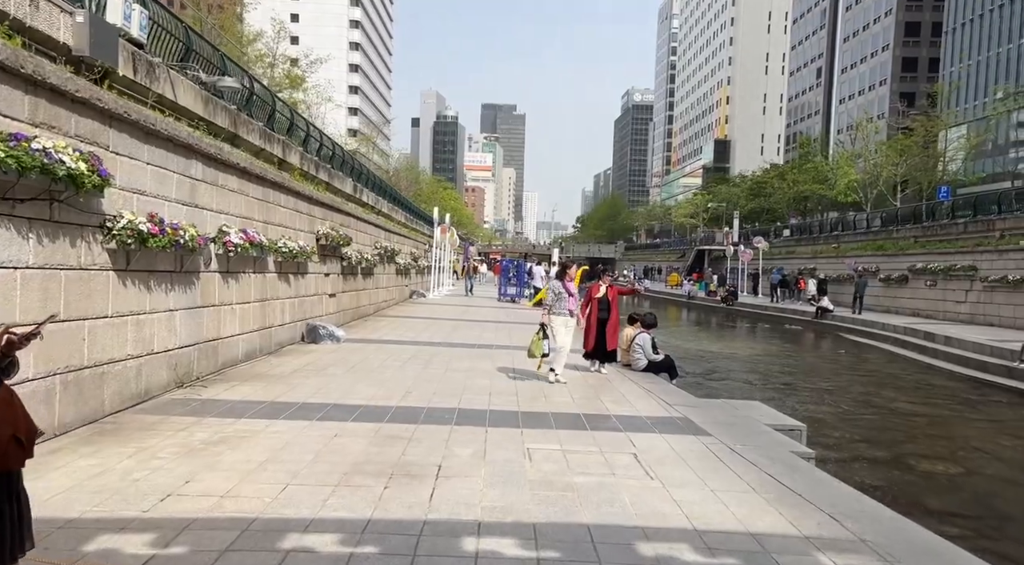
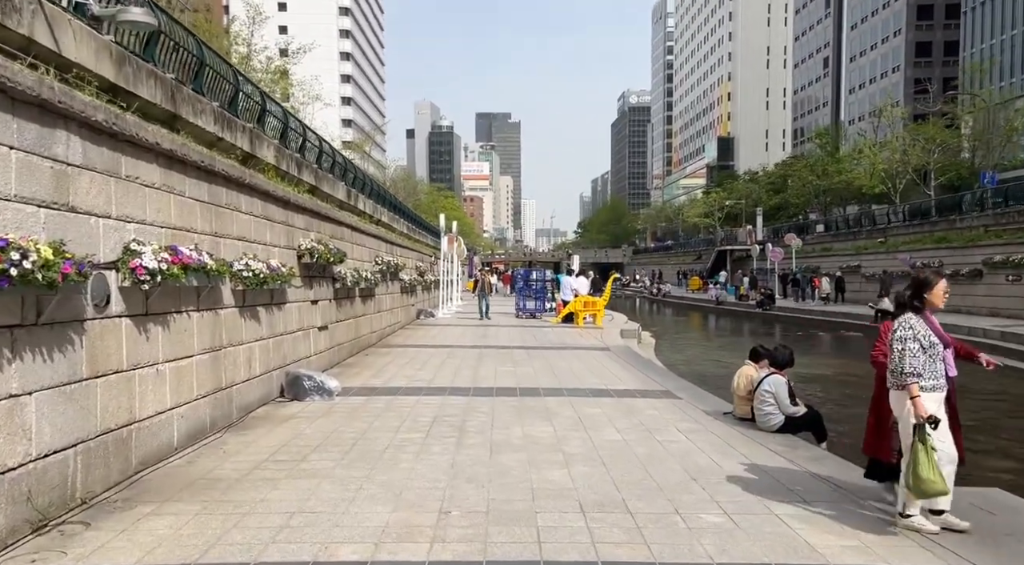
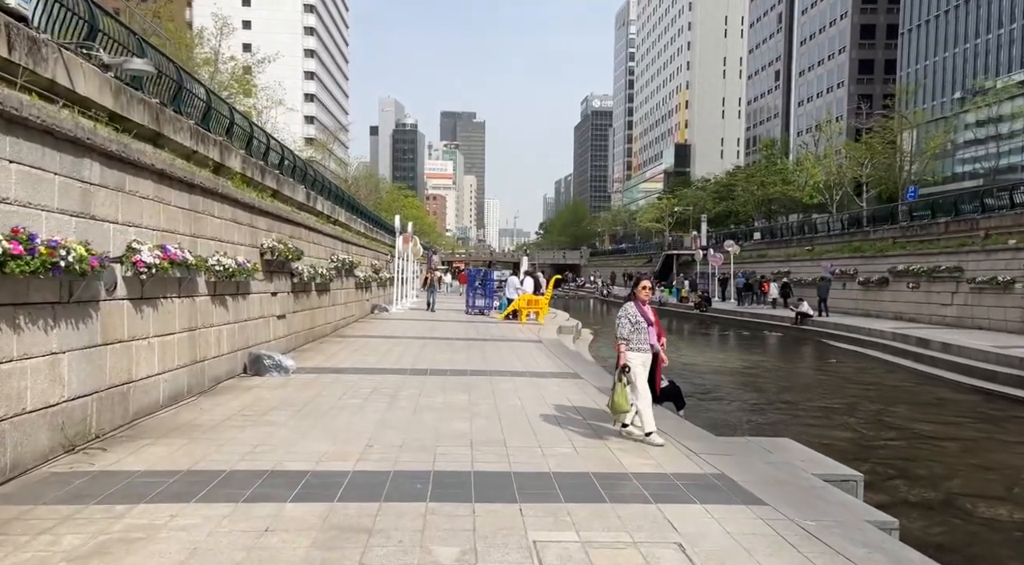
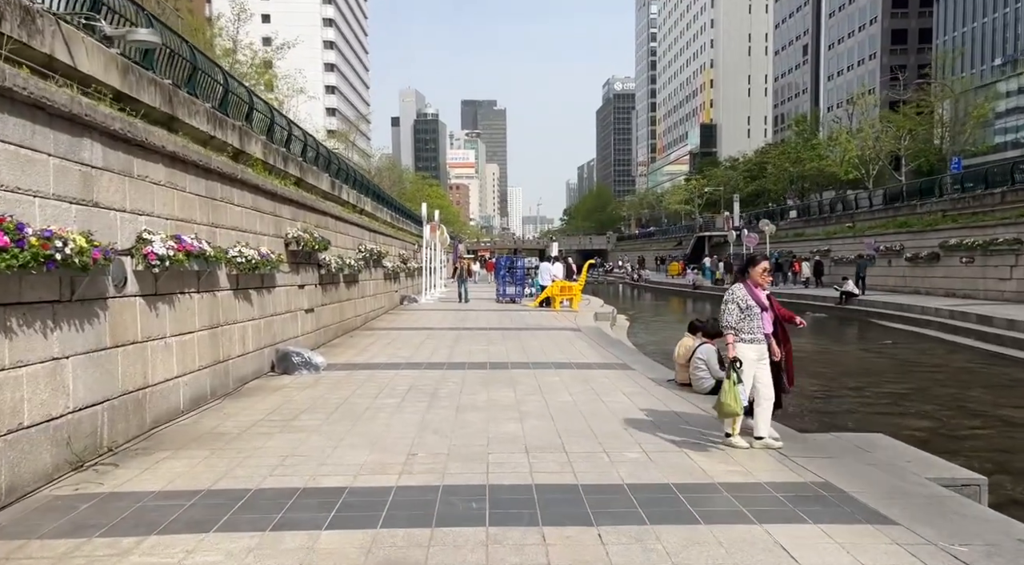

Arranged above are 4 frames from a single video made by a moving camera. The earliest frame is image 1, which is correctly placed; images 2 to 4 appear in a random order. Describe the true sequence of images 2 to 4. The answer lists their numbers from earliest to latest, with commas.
3, 4, 2
